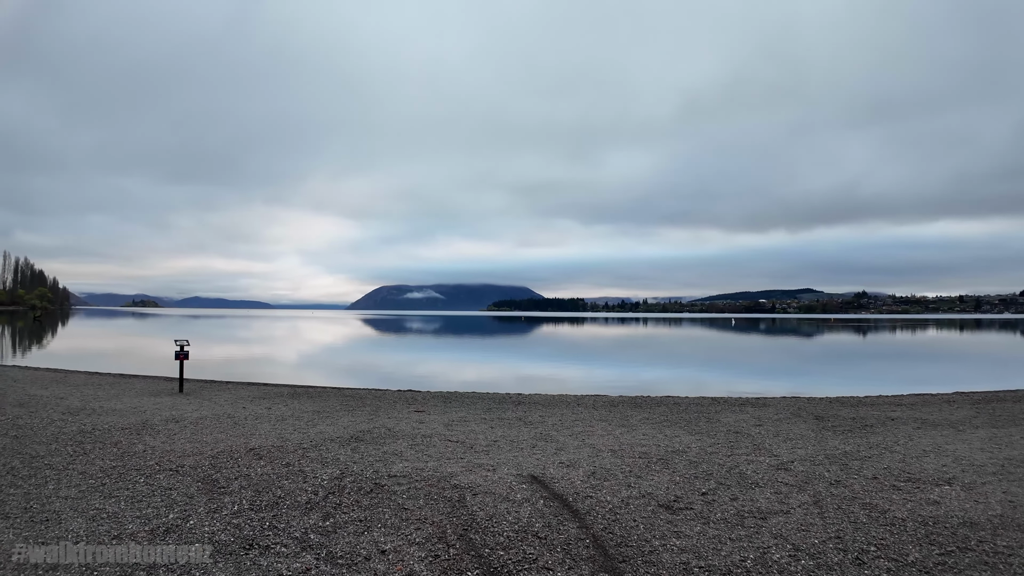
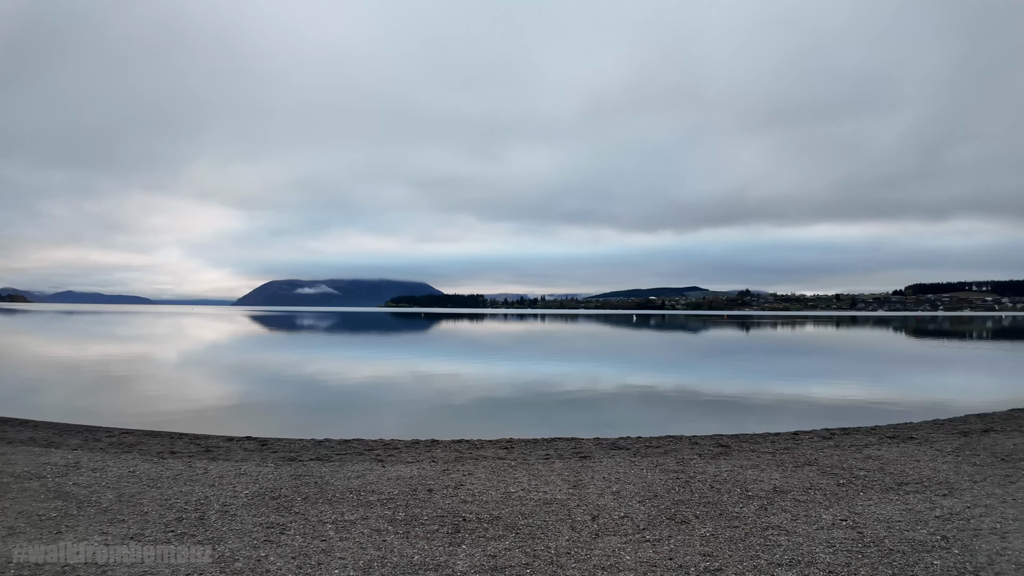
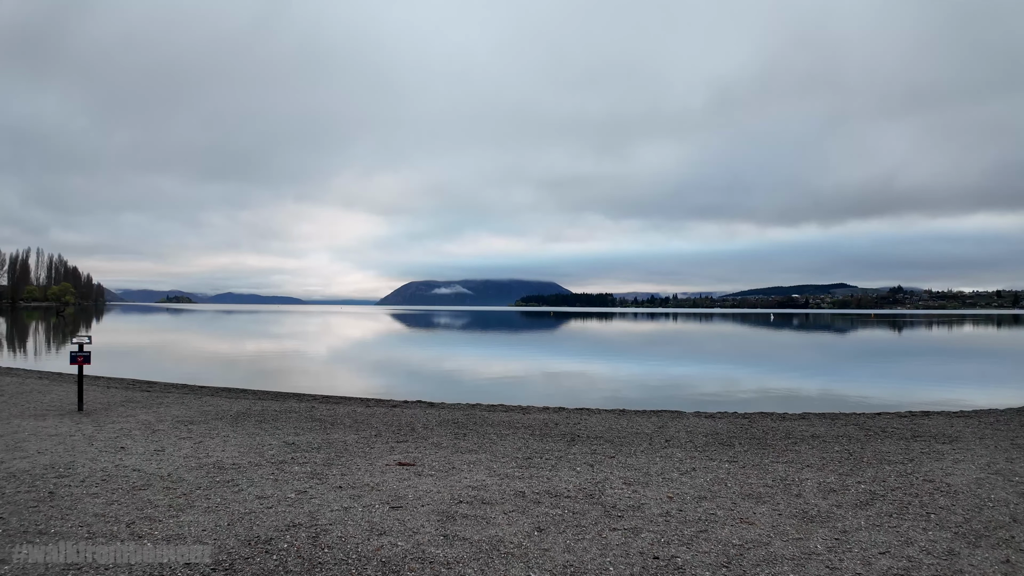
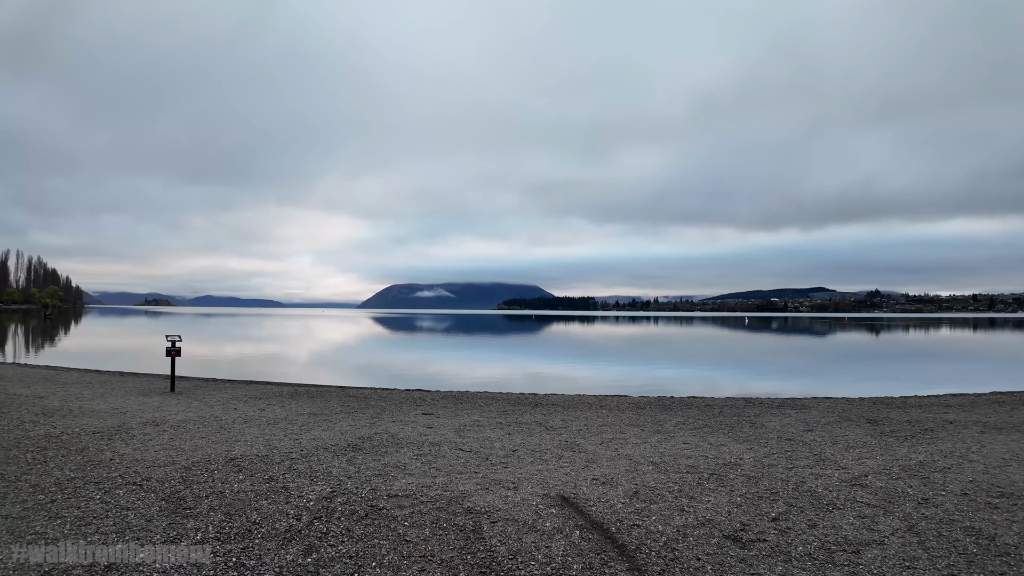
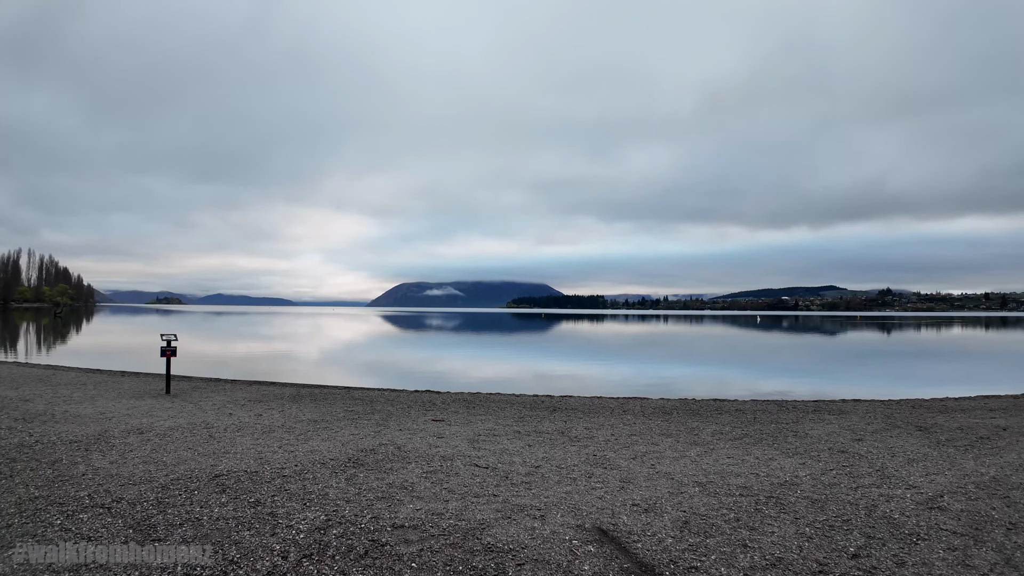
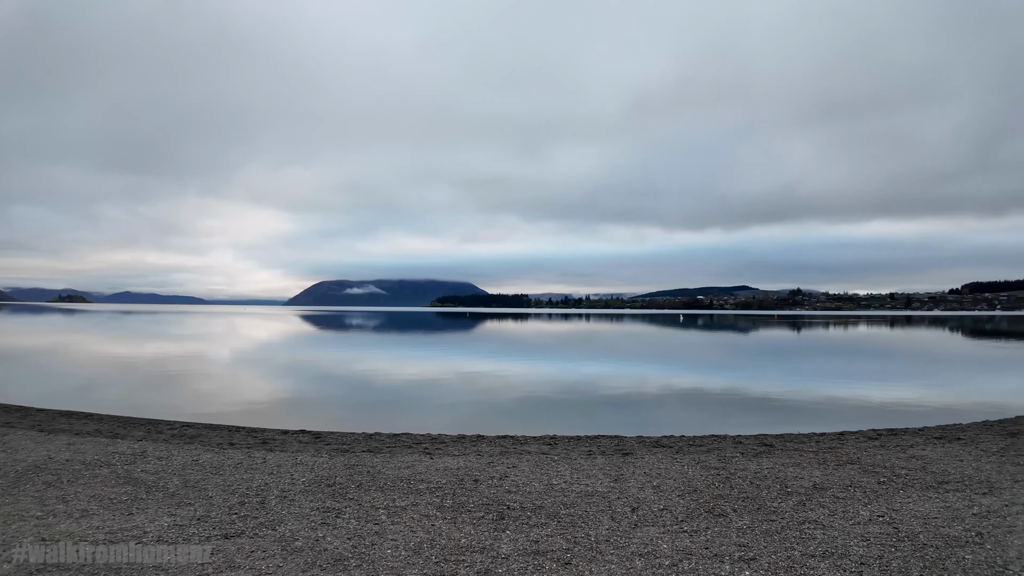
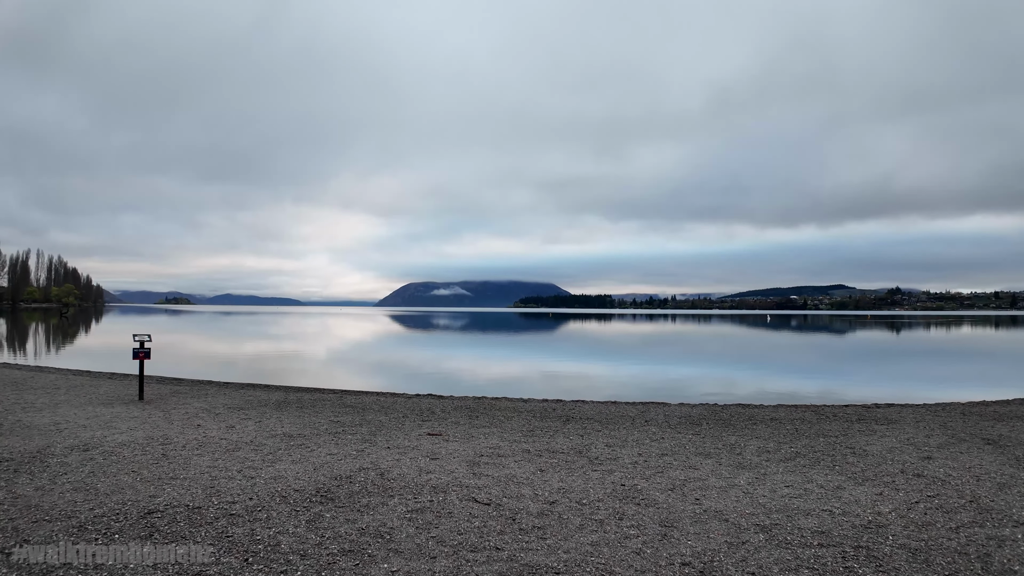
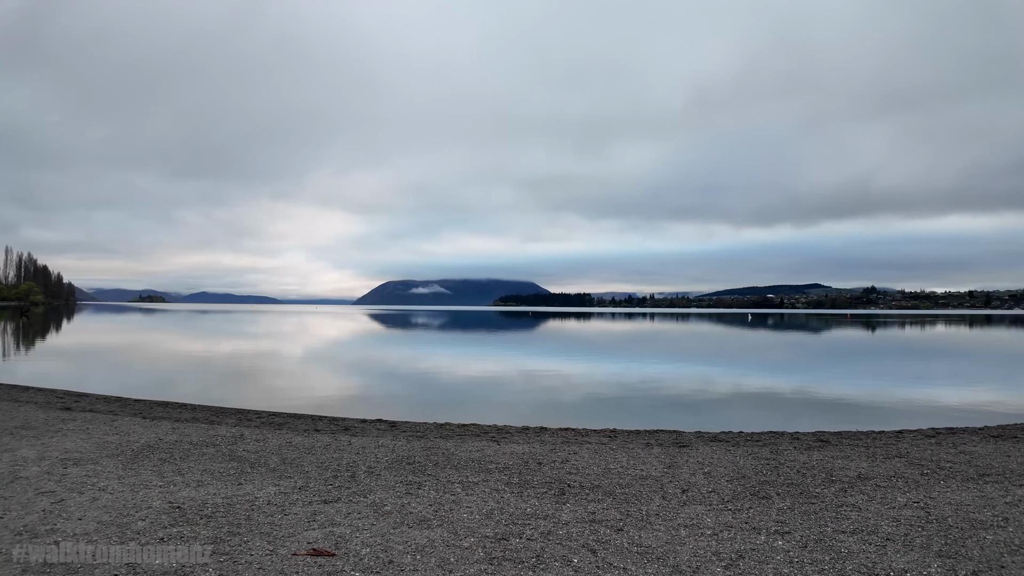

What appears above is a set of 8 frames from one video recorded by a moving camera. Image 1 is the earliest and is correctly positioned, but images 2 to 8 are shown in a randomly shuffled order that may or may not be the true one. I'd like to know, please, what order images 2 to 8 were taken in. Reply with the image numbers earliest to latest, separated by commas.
4, 5, 7, 3, 8, 6, 2
